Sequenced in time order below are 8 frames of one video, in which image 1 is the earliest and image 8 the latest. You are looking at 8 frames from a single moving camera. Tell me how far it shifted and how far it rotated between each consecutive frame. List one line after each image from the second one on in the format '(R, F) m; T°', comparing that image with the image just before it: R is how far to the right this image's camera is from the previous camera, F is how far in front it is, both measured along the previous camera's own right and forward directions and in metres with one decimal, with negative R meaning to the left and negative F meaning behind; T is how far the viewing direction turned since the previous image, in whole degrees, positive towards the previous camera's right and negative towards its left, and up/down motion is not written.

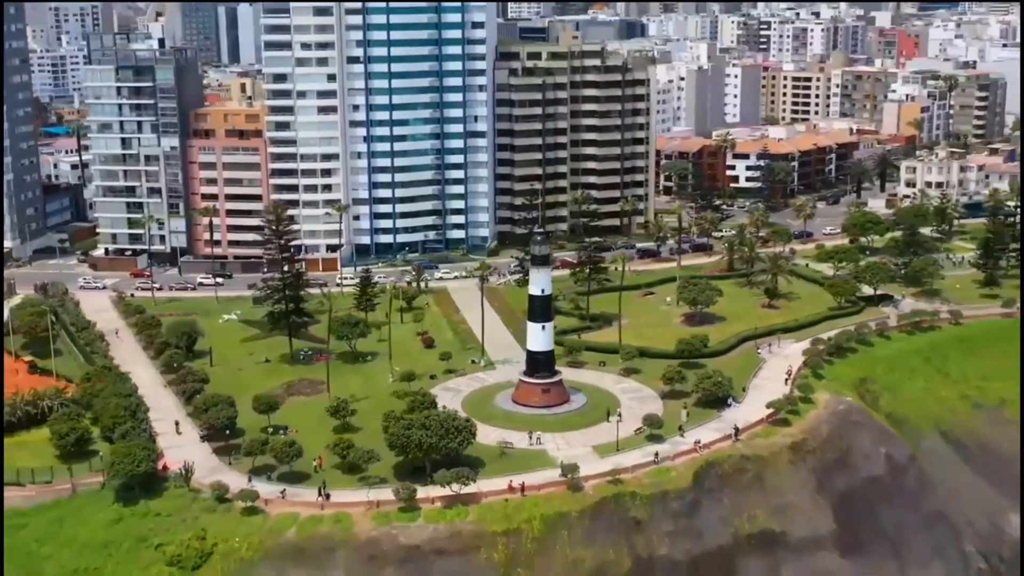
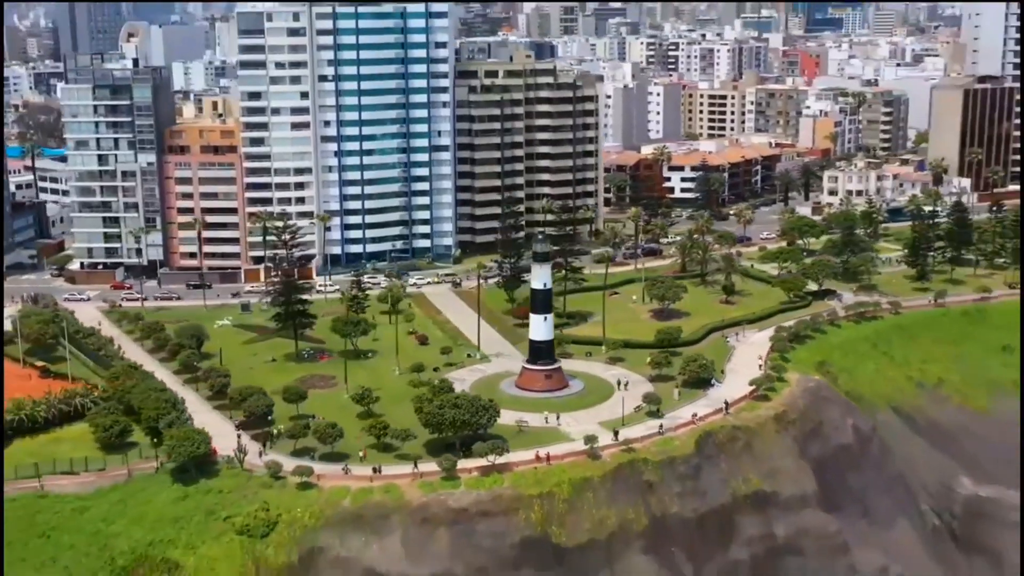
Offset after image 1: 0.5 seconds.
(-6.0, -5.7) m; +5°
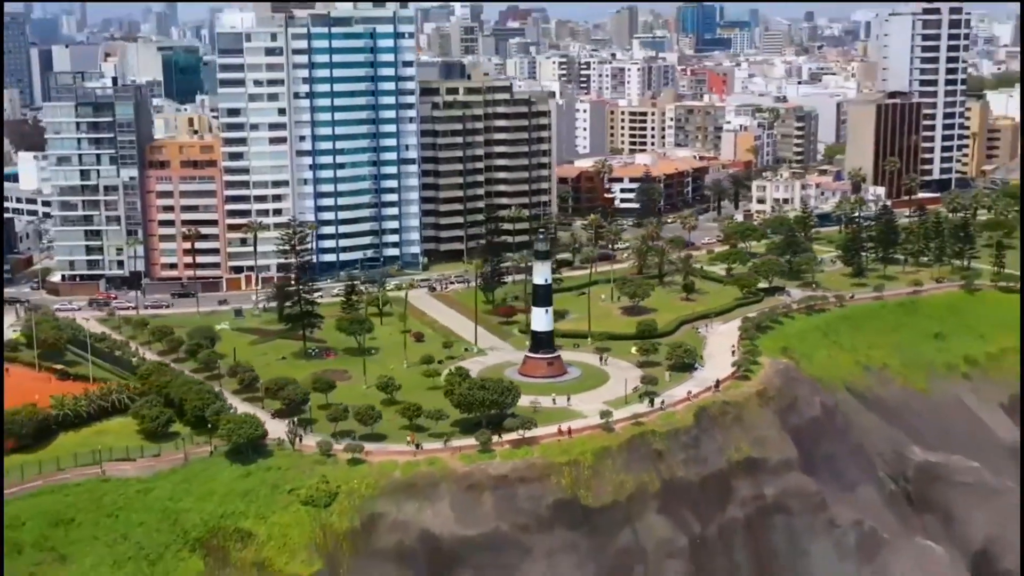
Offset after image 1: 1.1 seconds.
(-6.8, -6.4) m; +5°
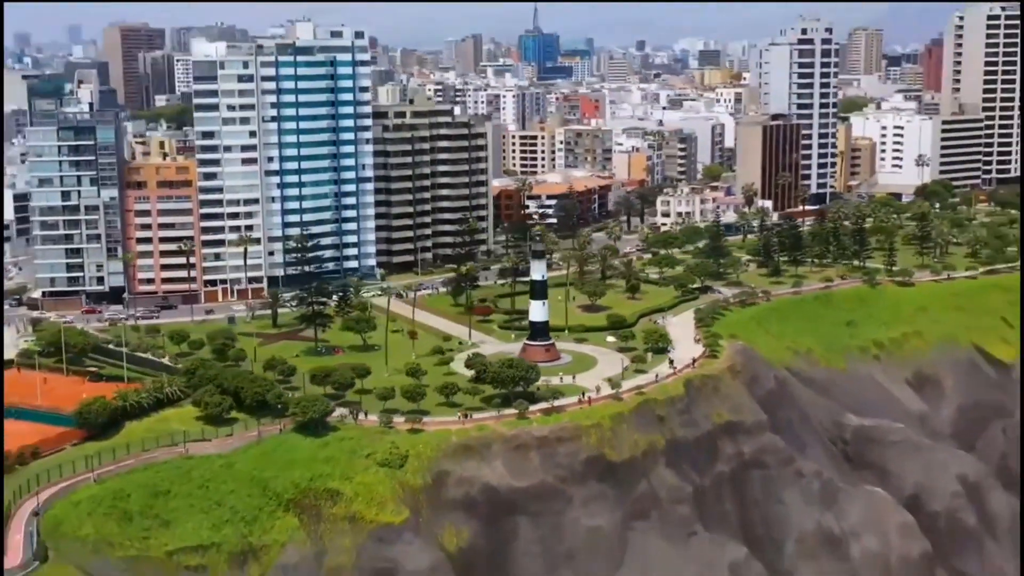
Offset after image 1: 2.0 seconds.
(-11.3, -10.0) m; +7°
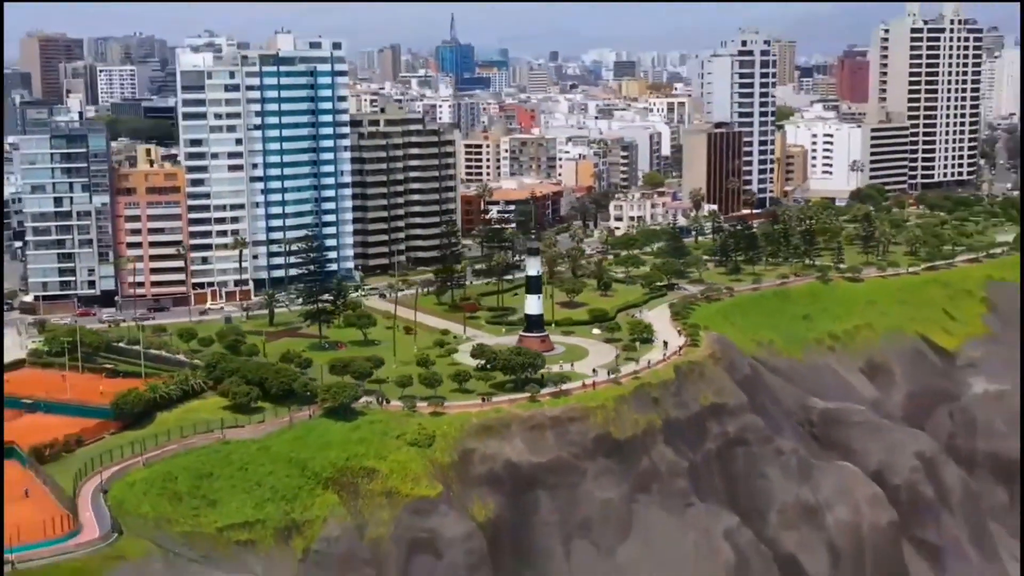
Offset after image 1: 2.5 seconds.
(-6.2, -5.9) m; +4°
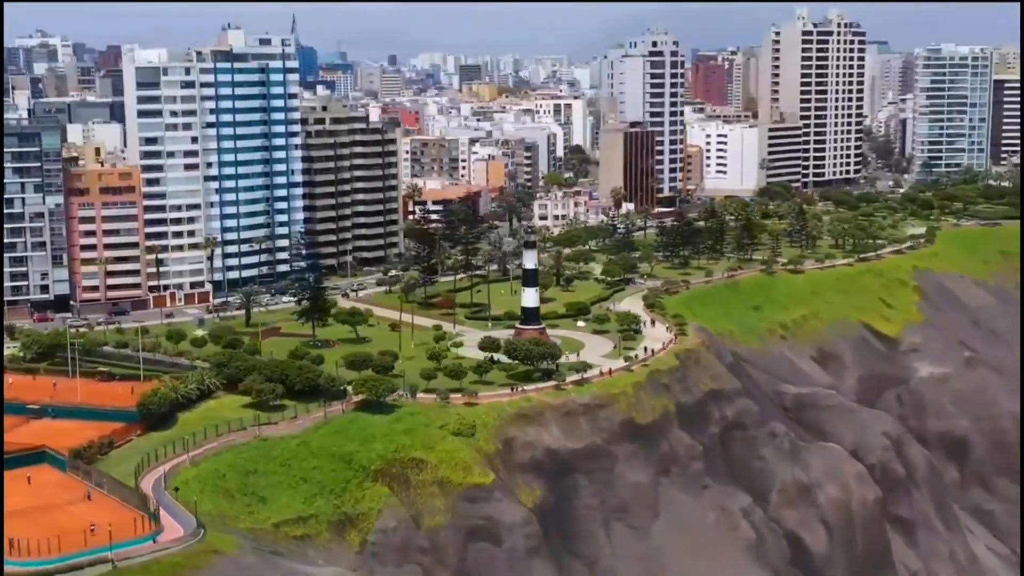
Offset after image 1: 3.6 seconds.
(-12.1, -0.8) m; +7°
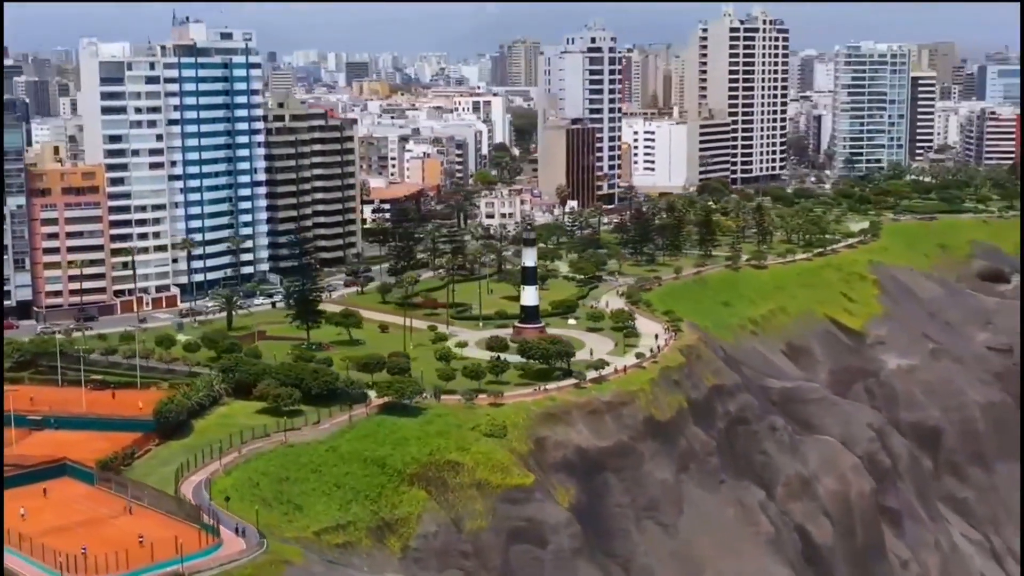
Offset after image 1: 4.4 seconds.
(-8.7, +1.2) m; +5°
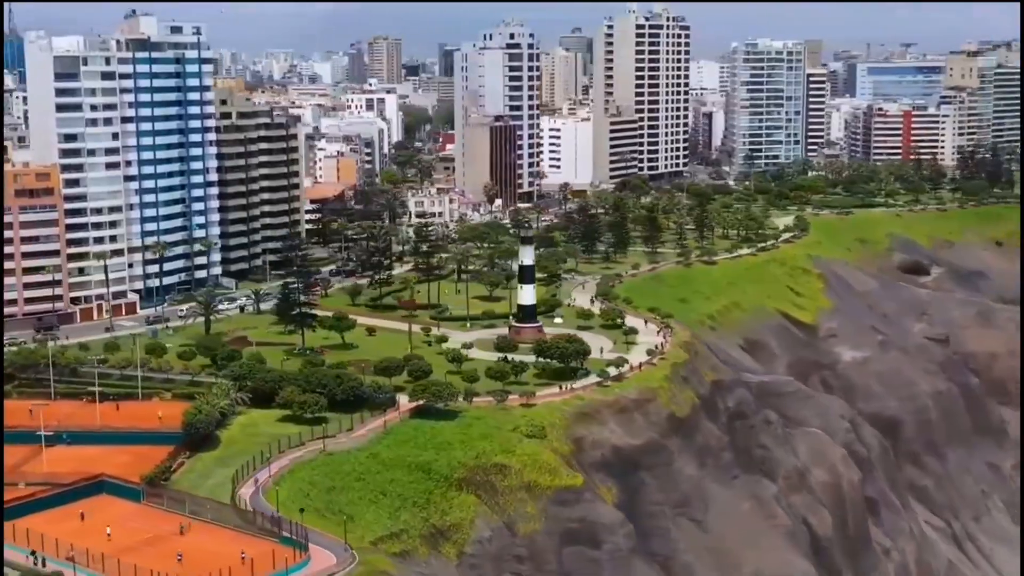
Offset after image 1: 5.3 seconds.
(-11.1, +1.3) m; +7°
